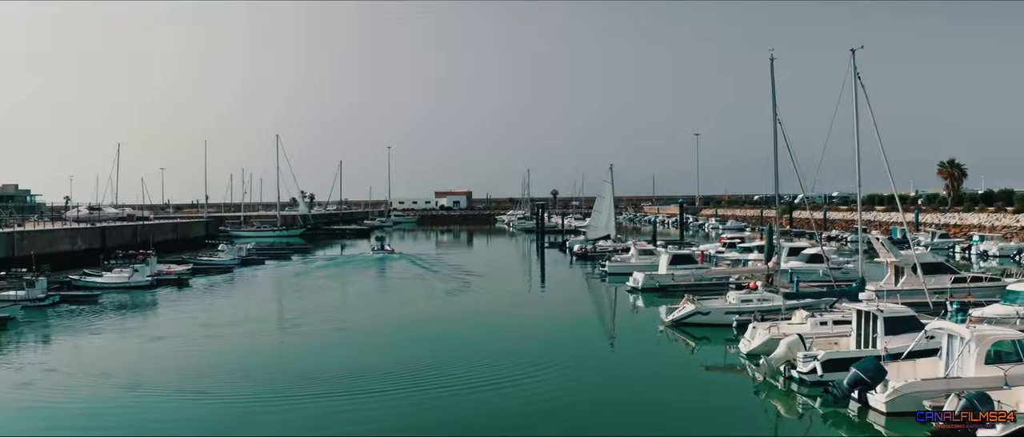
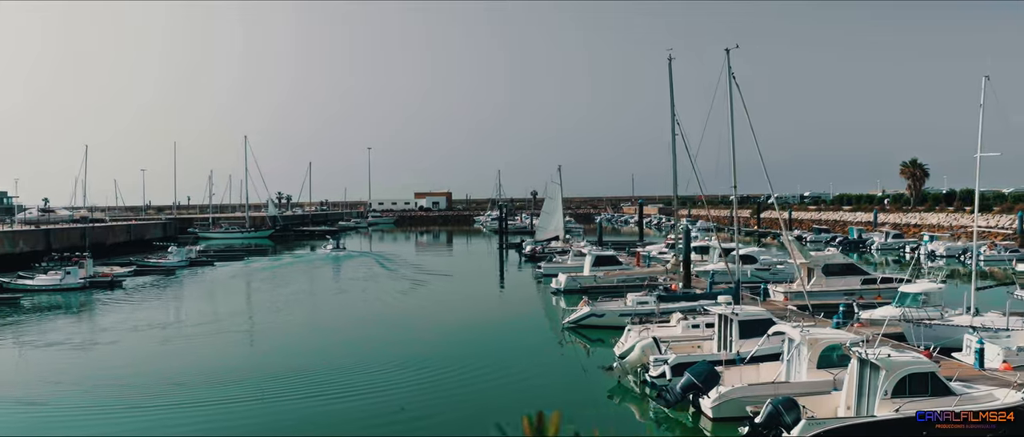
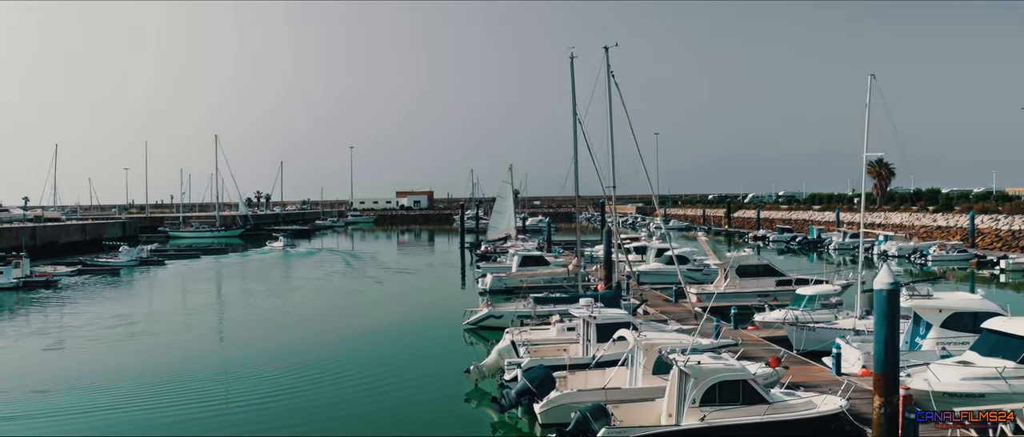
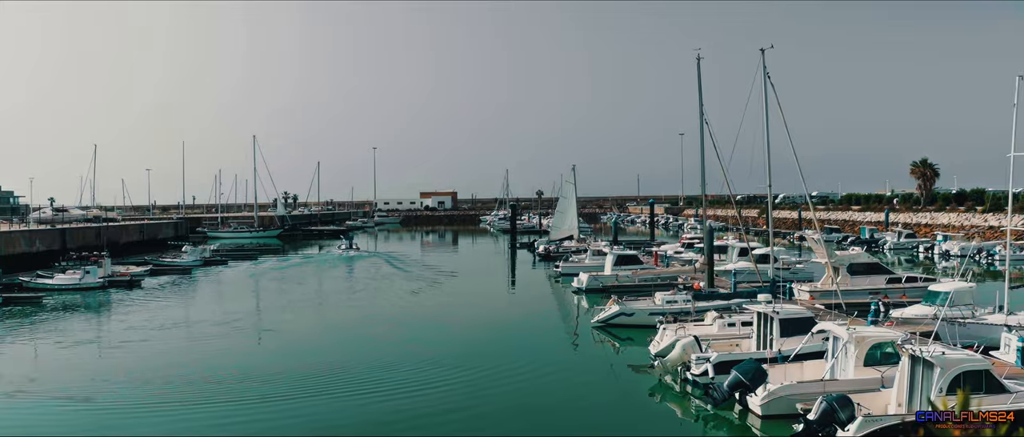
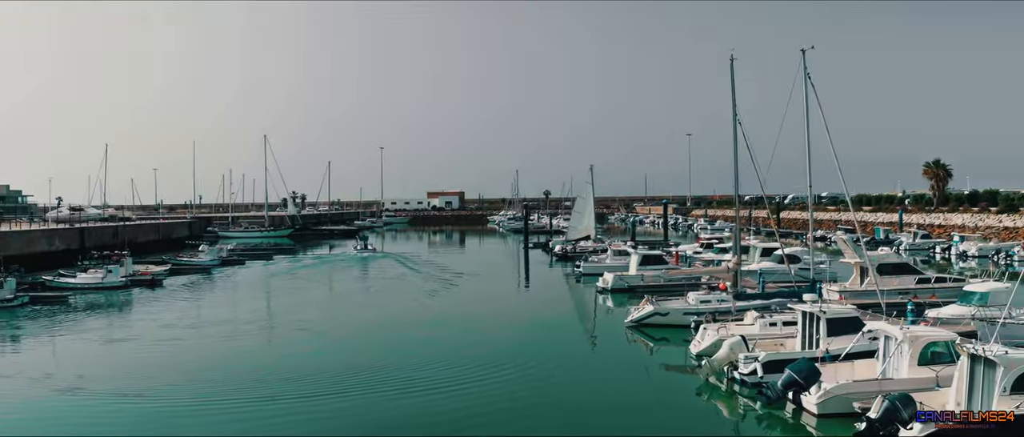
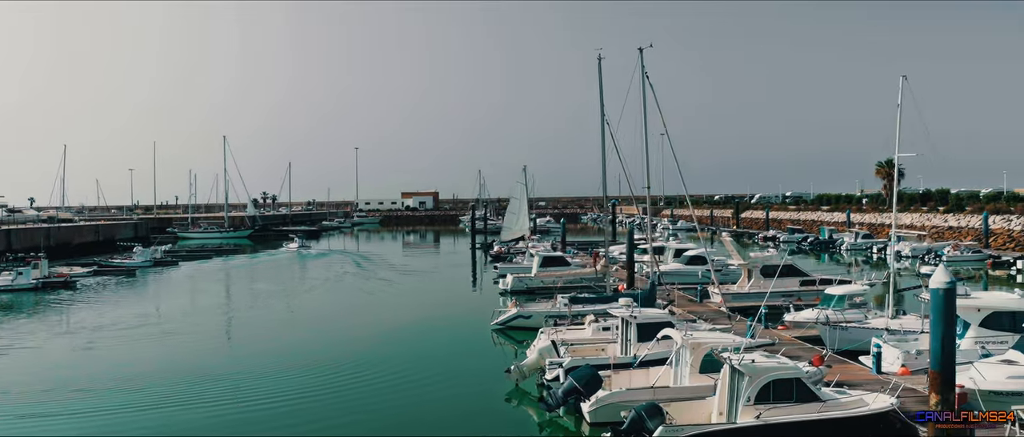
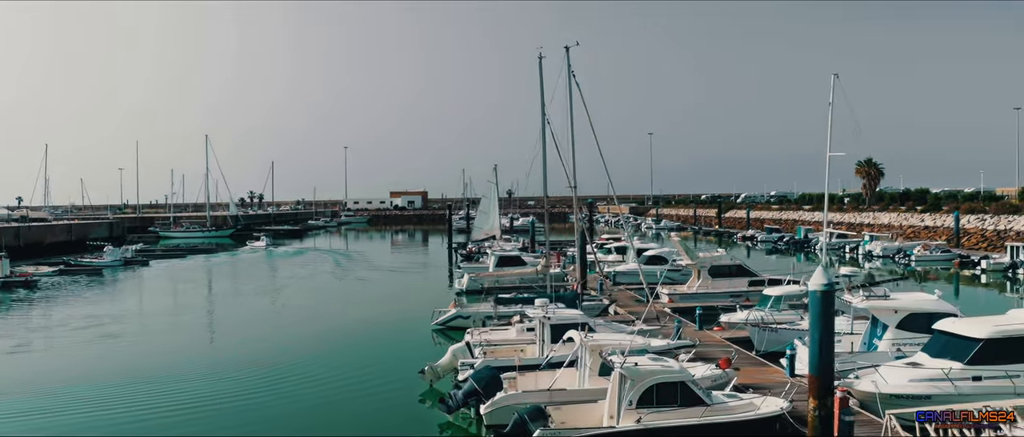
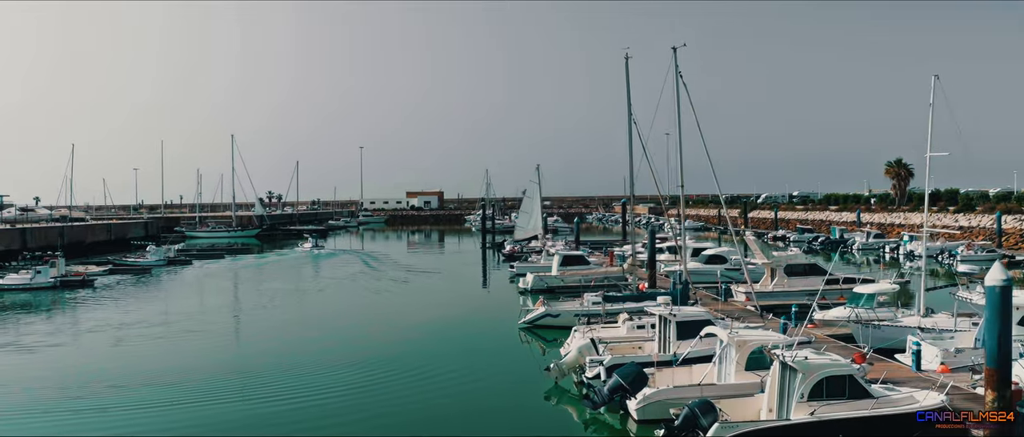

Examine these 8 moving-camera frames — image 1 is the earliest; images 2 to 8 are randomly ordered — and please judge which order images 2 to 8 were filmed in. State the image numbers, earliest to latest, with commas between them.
5, 4, 2, 8, 6, 3, 7
